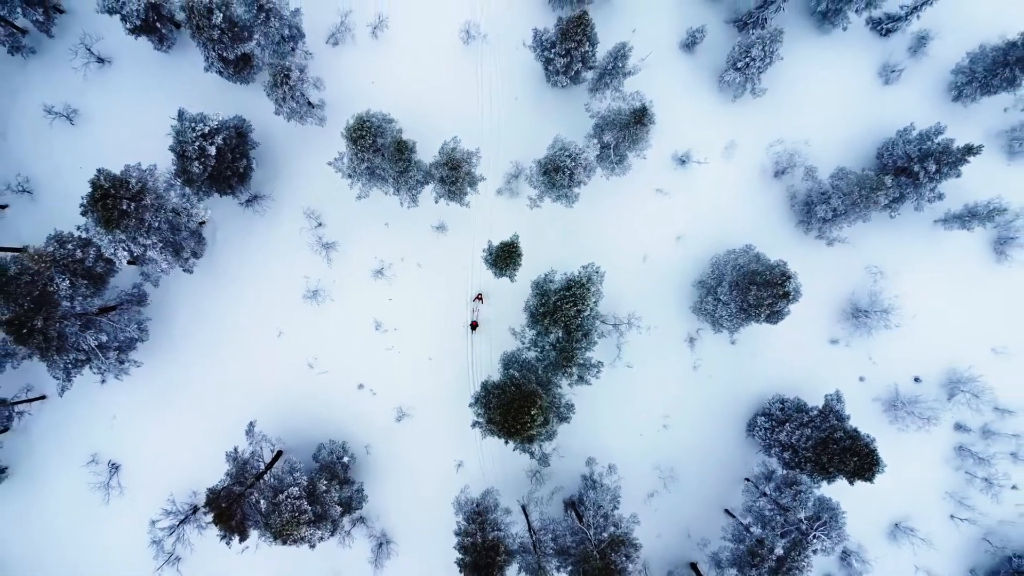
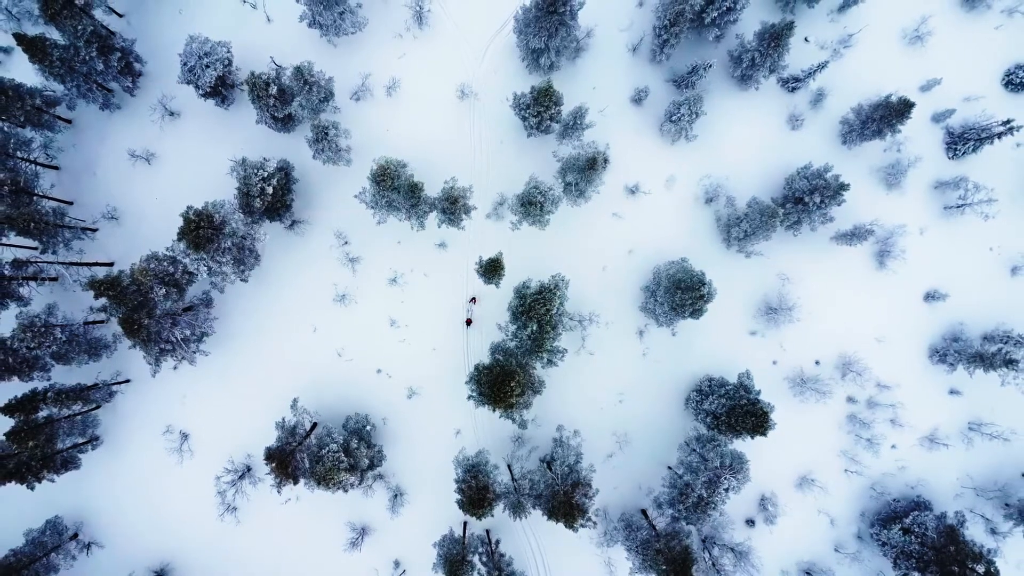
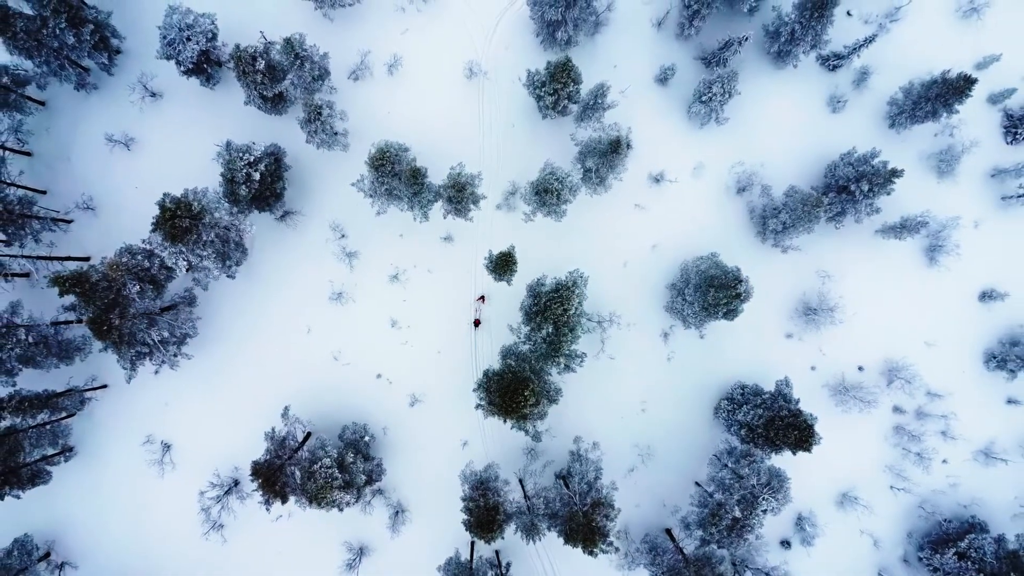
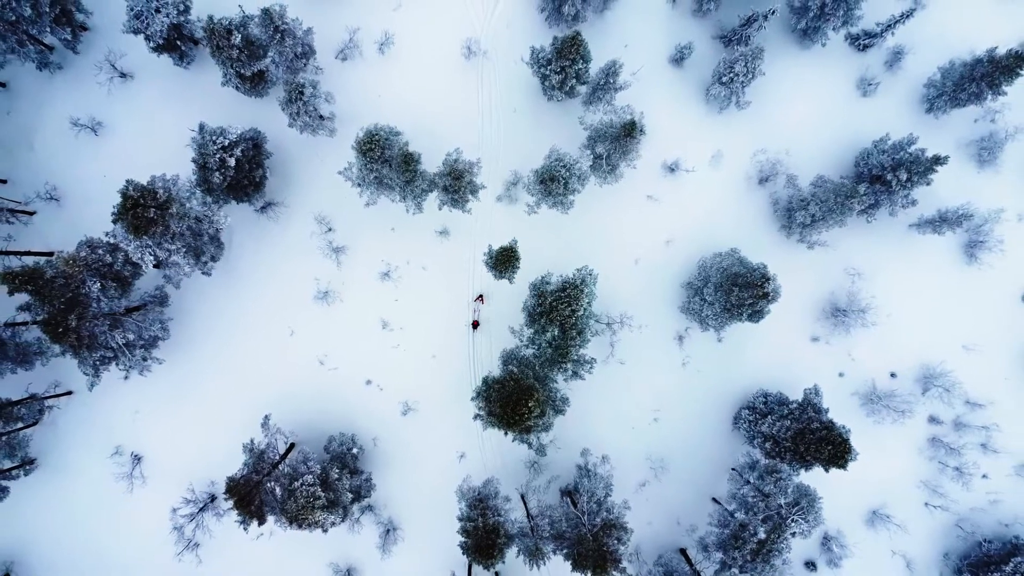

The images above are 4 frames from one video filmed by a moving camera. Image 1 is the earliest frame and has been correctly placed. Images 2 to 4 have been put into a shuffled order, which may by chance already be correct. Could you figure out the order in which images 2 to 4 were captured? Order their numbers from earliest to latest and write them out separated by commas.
4, 3, 2
